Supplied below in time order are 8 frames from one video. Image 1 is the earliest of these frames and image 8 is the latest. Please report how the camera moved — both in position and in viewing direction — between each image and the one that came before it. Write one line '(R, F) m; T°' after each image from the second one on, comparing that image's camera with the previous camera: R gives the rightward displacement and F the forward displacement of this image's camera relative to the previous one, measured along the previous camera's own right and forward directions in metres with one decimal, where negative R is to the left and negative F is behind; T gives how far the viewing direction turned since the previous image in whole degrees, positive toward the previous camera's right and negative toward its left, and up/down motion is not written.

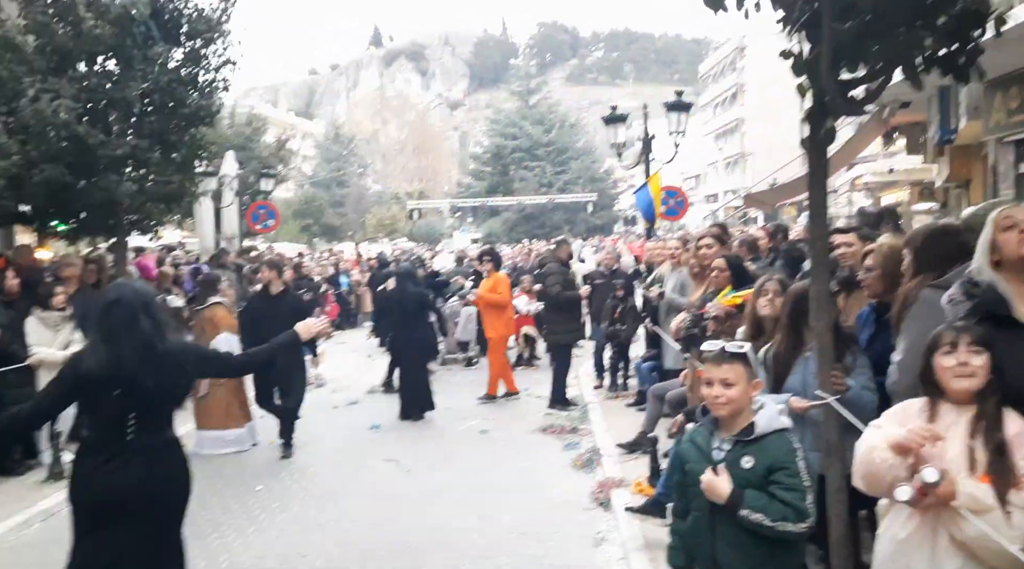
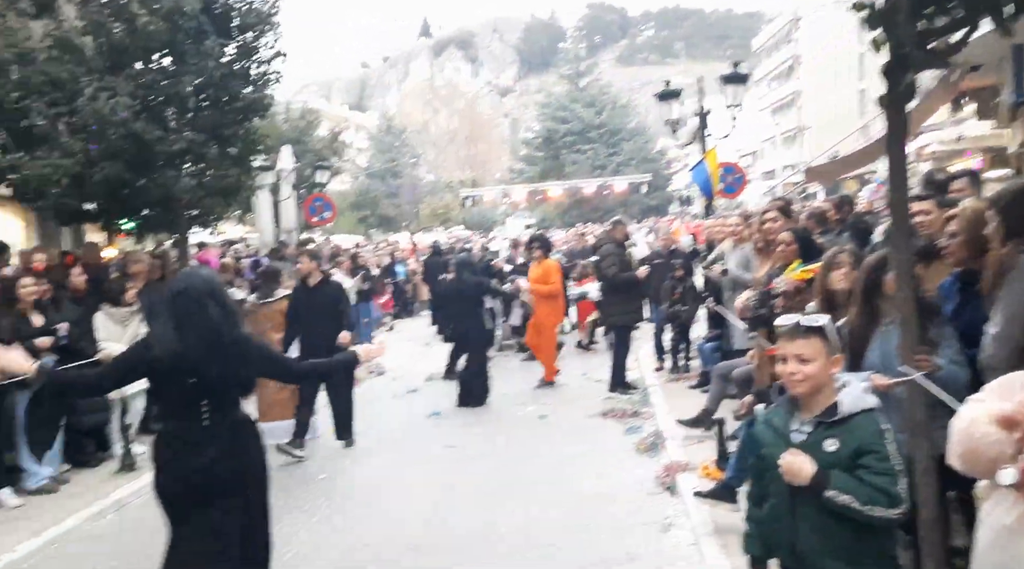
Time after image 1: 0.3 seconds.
(0.0, +0.1) m; -4°
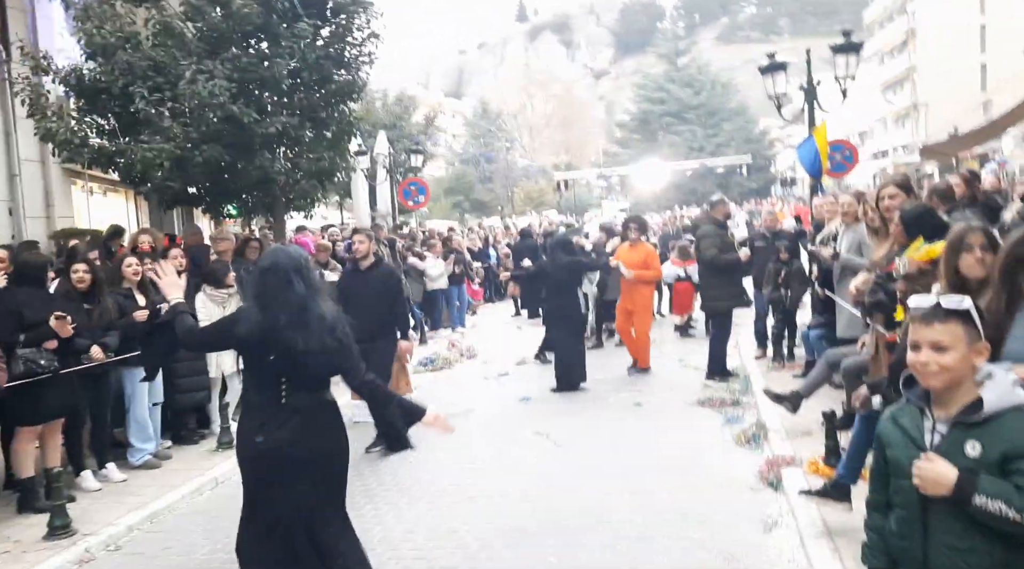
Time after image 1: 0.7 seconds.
(0.0, +0.2) m; -6°
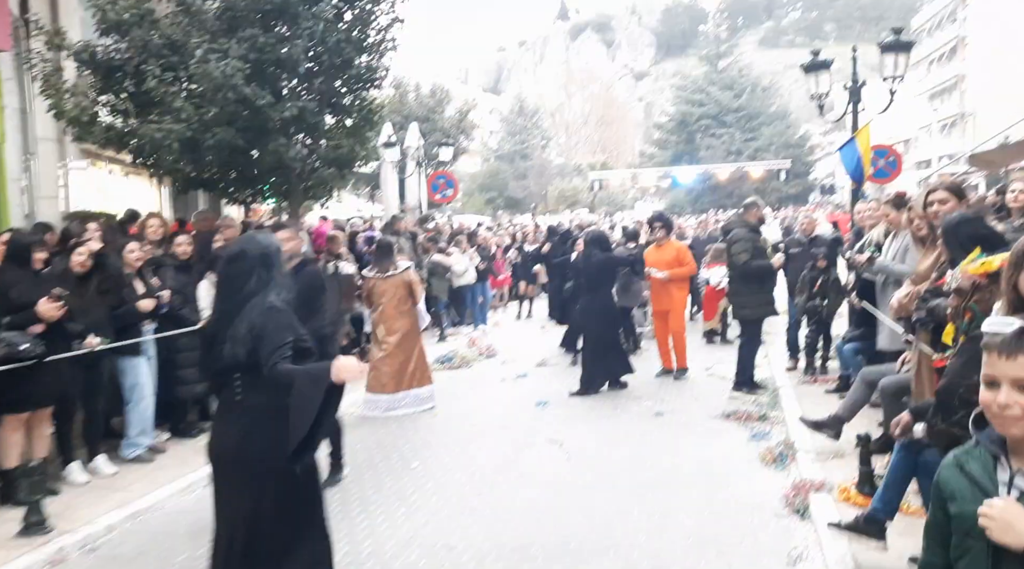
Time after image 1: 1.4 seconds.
(+0.1, +0.4) m; -2°
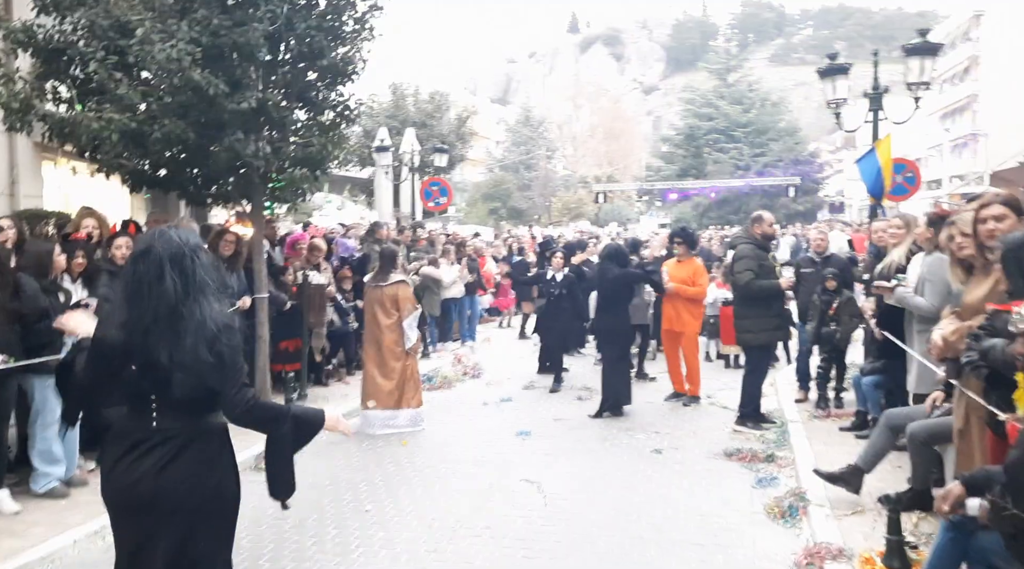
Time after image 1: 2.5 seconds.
(+0.2, +1.0) m; 0°
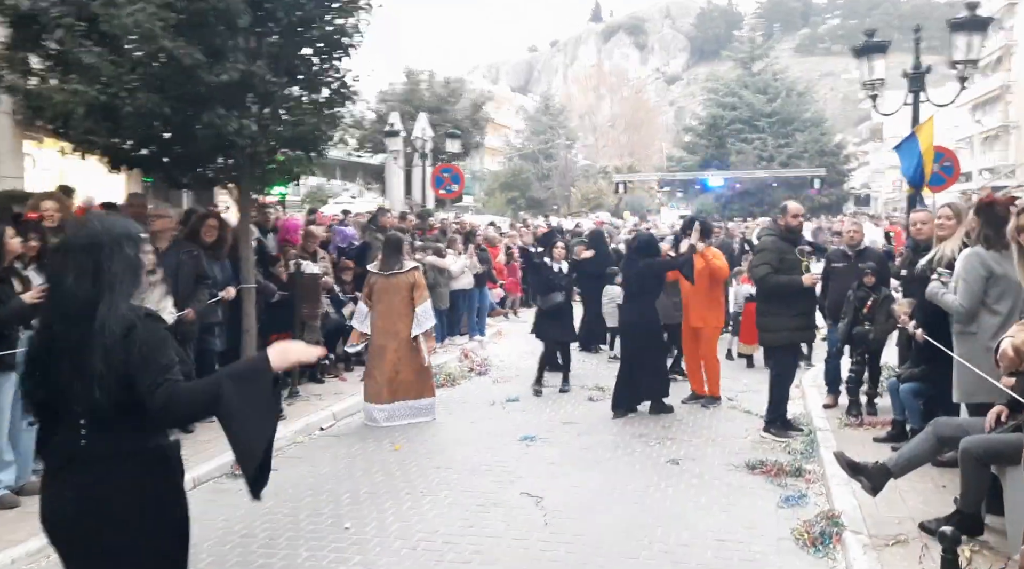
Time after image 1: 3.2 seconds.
(+0.1, +0.7) m; -1°
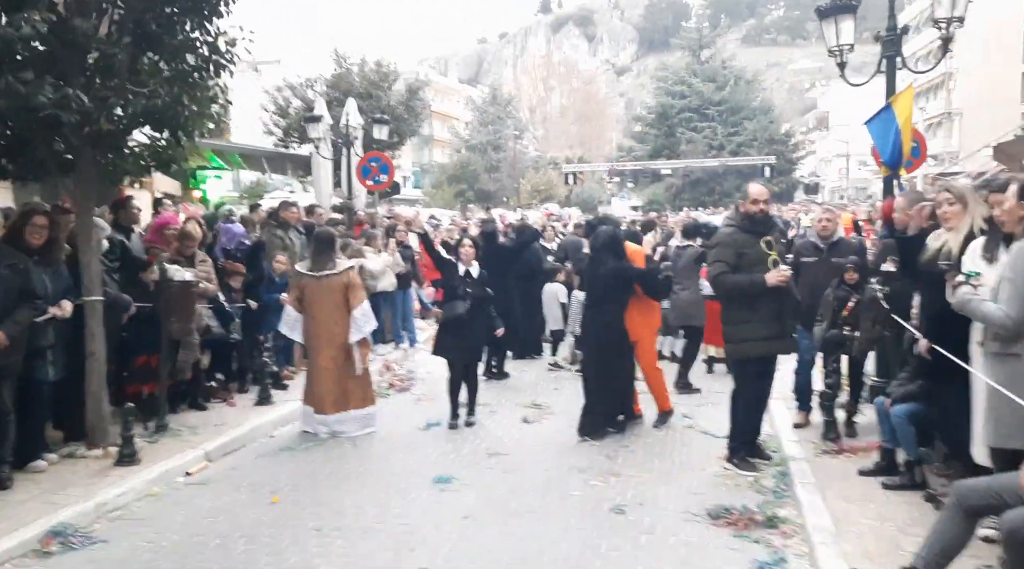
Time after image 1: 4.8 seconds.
(+0.4, +1.5) m; +3°
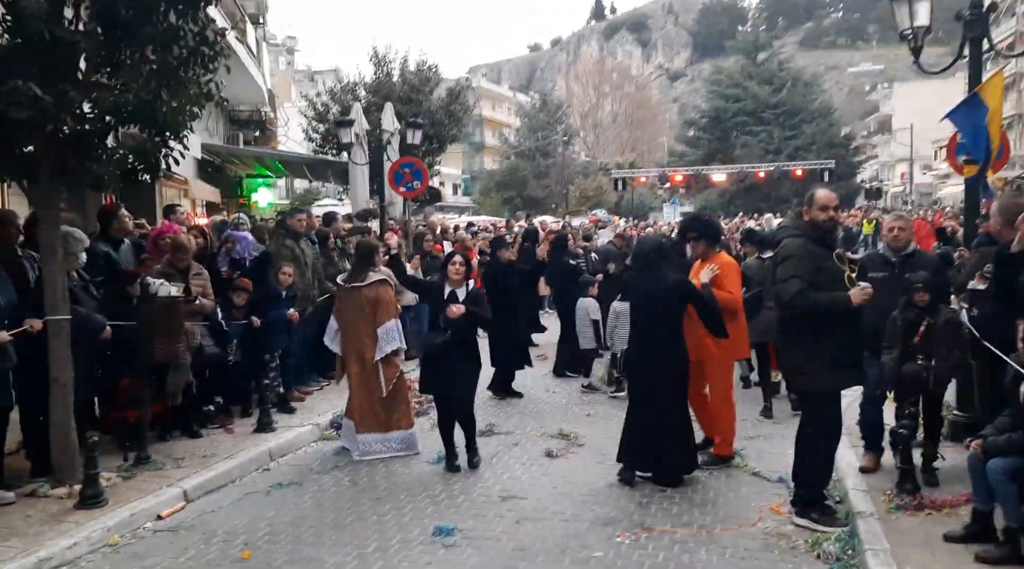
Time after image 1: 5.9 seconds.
(+0.3, +1.0) m; -4°
